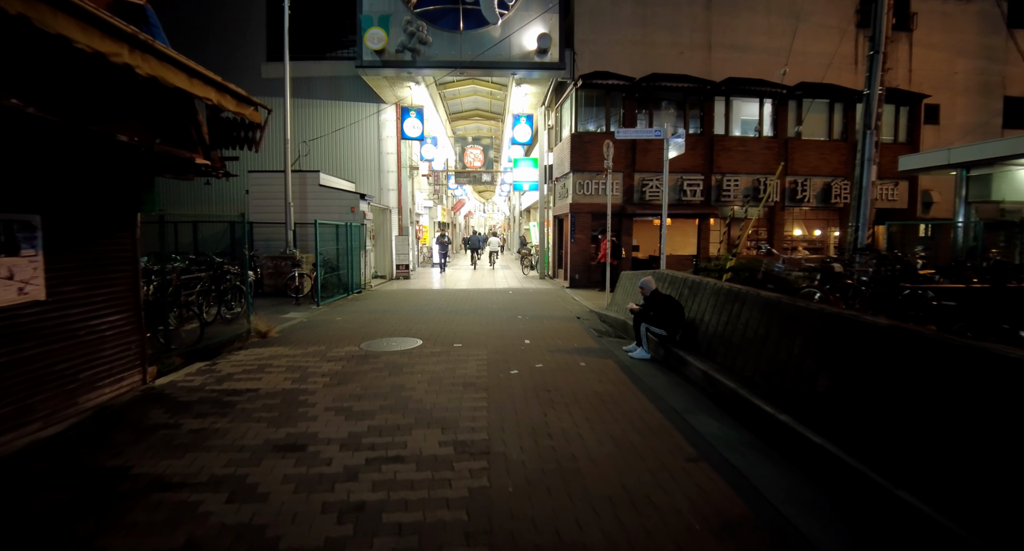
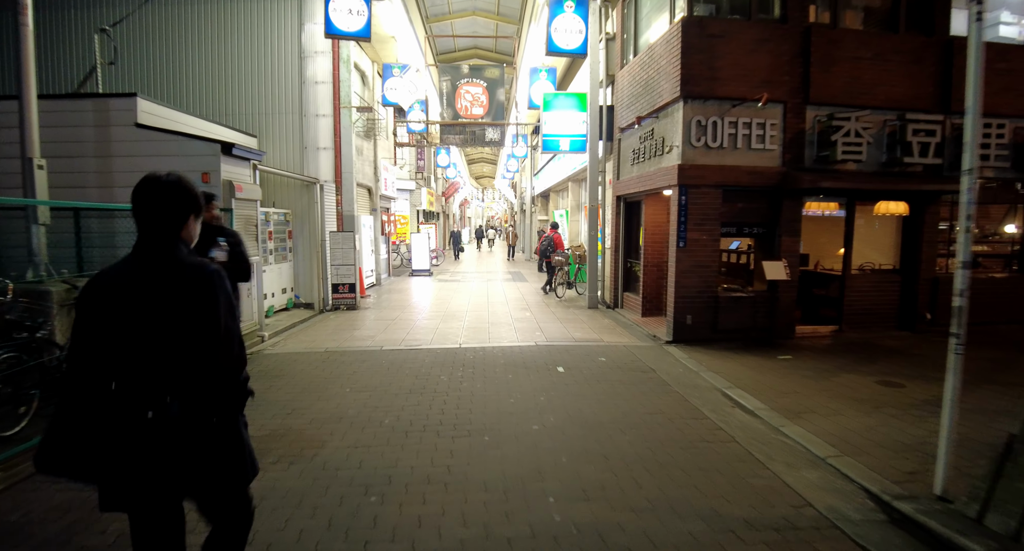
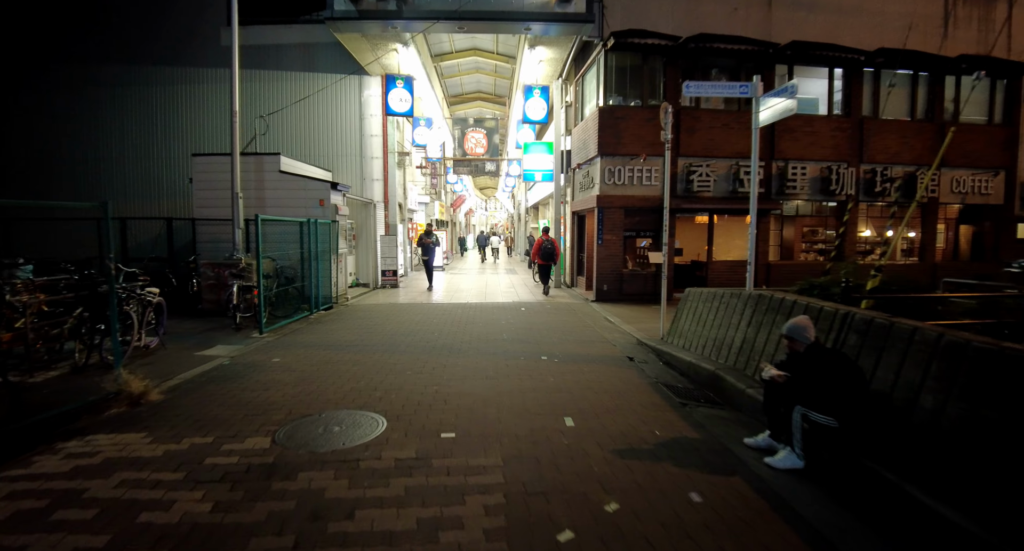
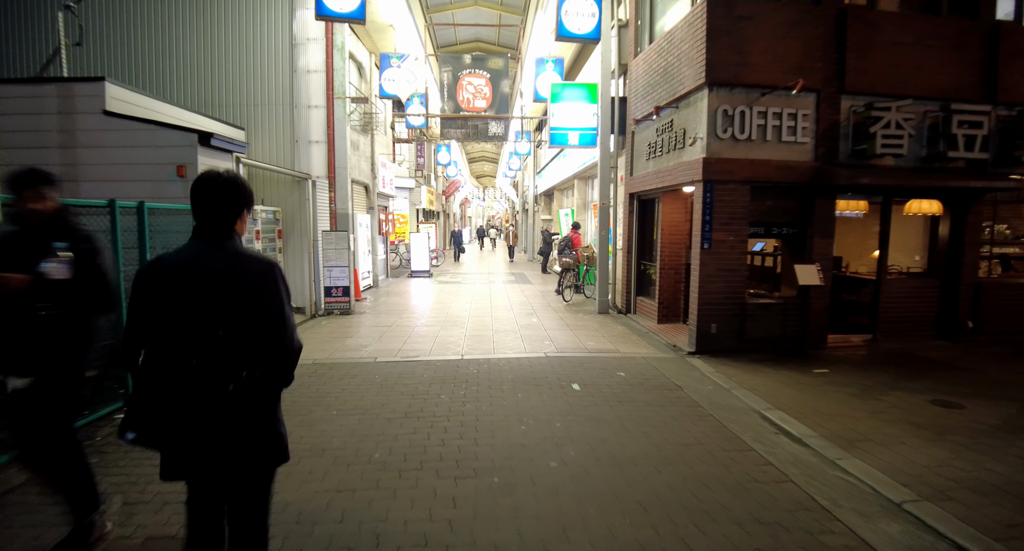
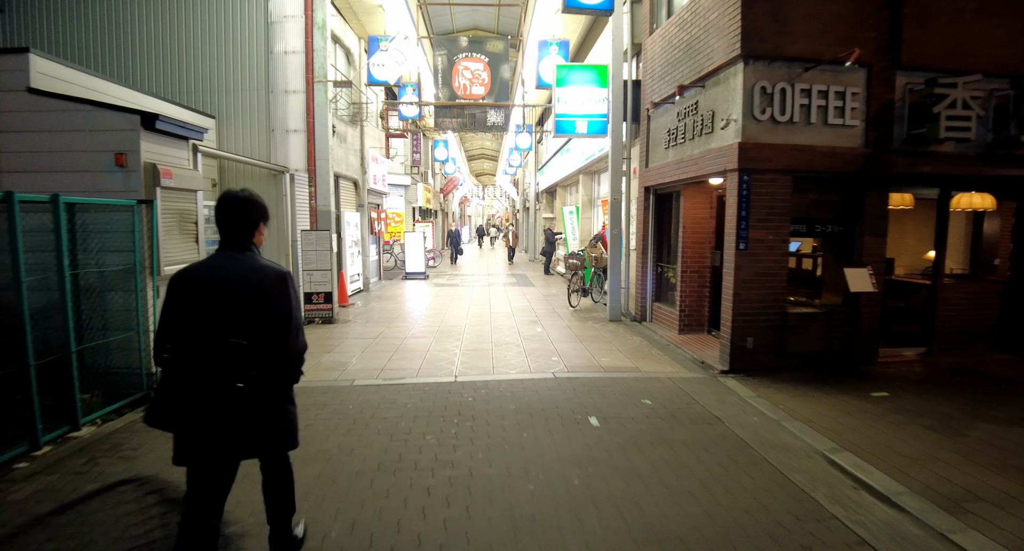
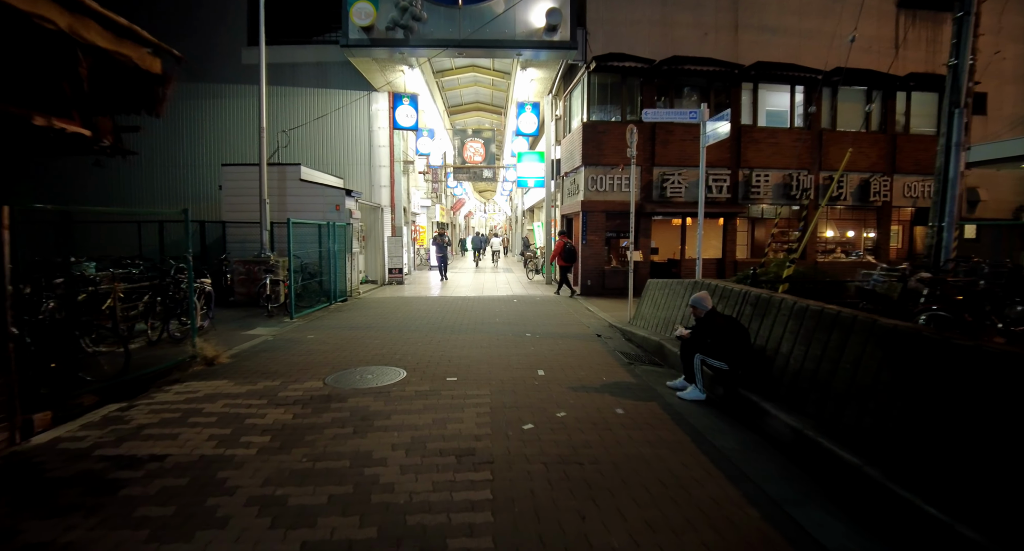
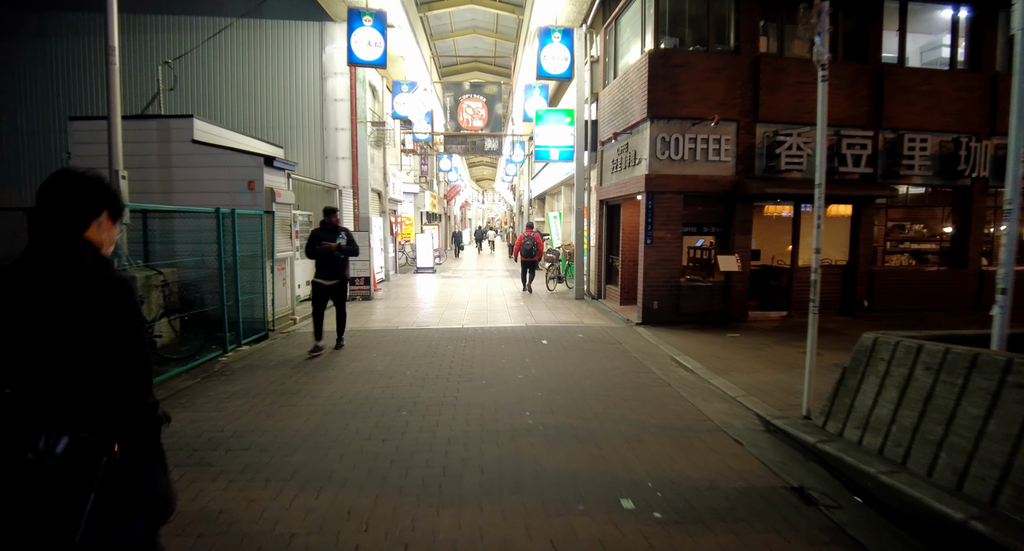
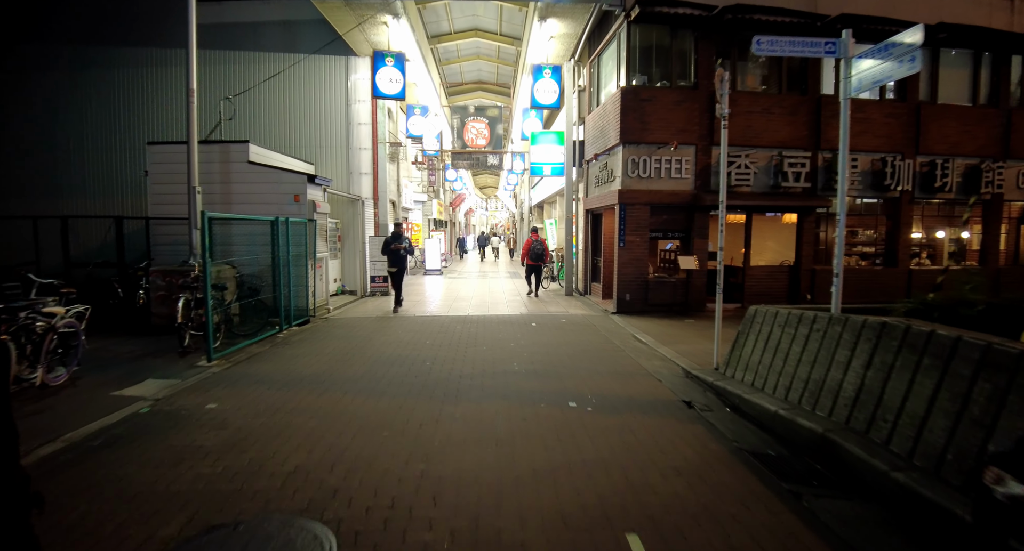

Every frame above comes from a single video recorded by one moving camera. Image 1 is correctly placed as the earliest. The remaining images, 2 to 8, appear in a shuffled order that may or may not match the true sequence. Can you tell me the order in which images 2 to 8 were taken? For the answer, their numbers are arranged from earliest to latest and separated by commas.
6, 3, 8, 7, 2, 4, 5
